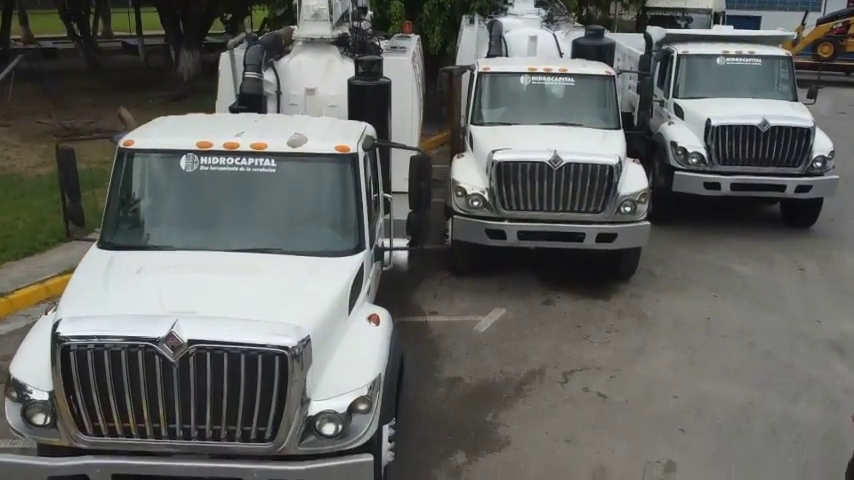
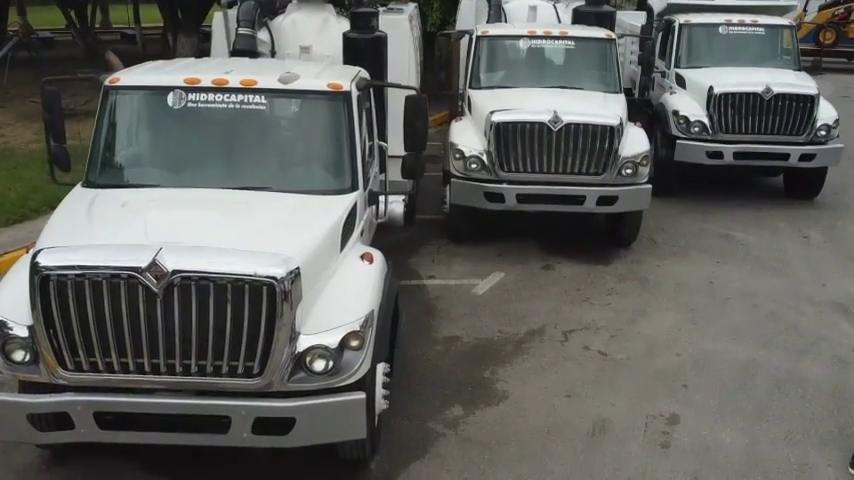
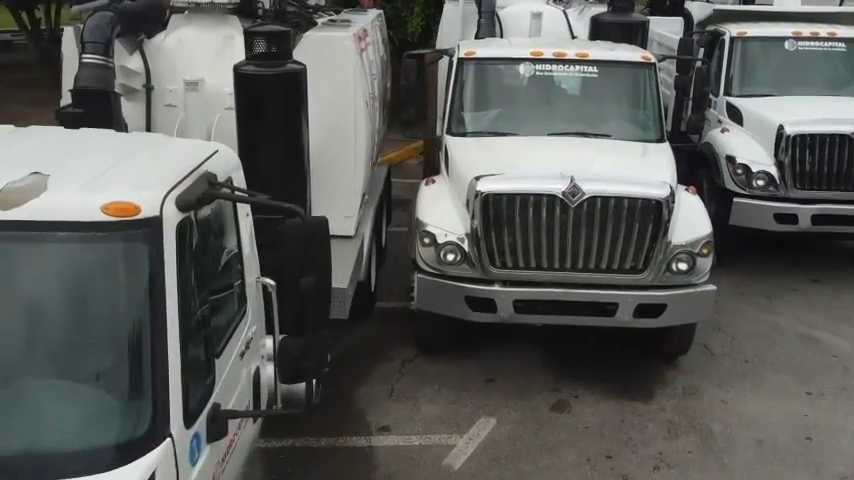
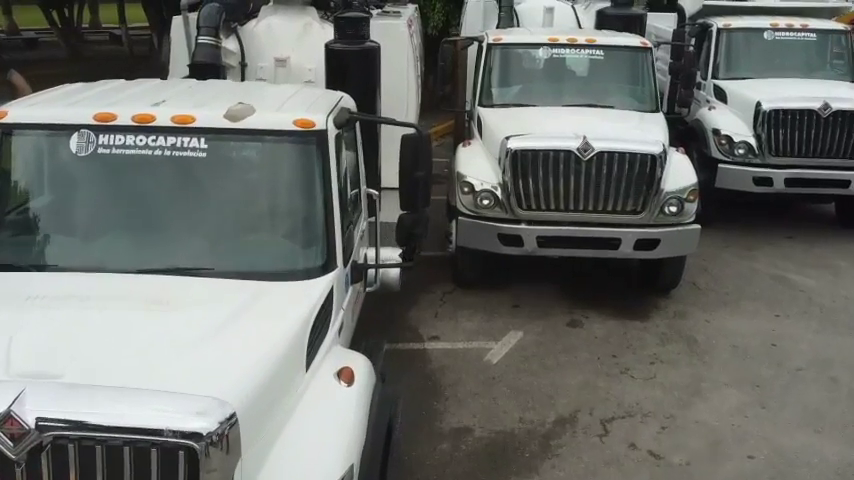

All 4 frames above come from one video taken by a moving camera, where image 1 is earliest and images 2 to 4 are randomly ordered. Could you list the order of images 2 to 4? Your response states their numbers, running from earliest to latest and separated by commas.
2, 4, 3
